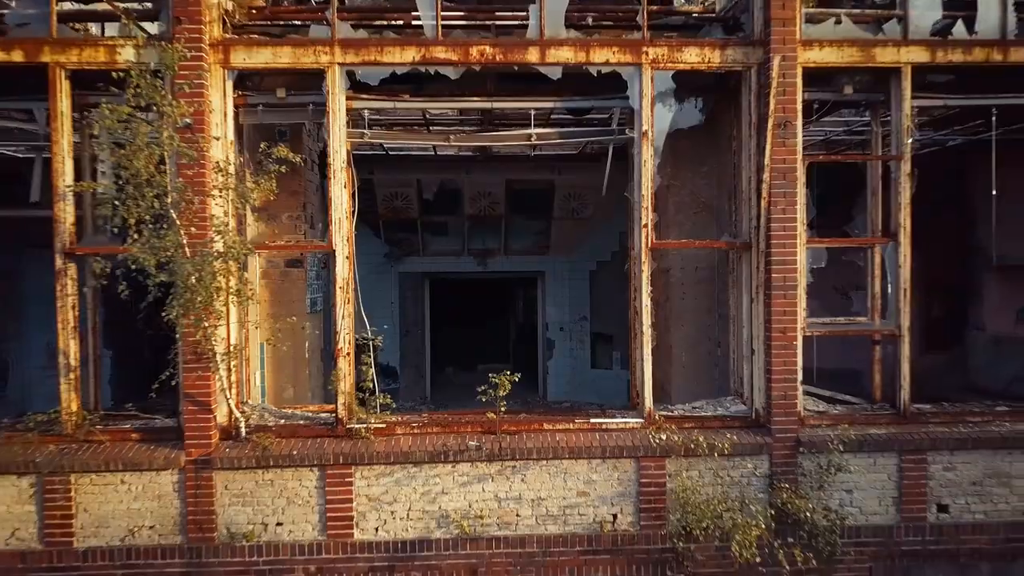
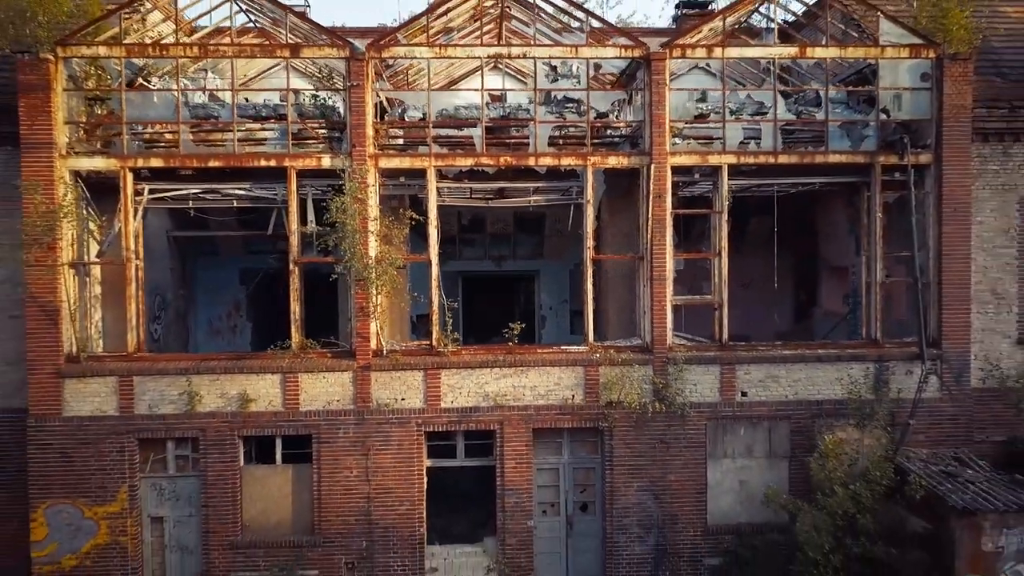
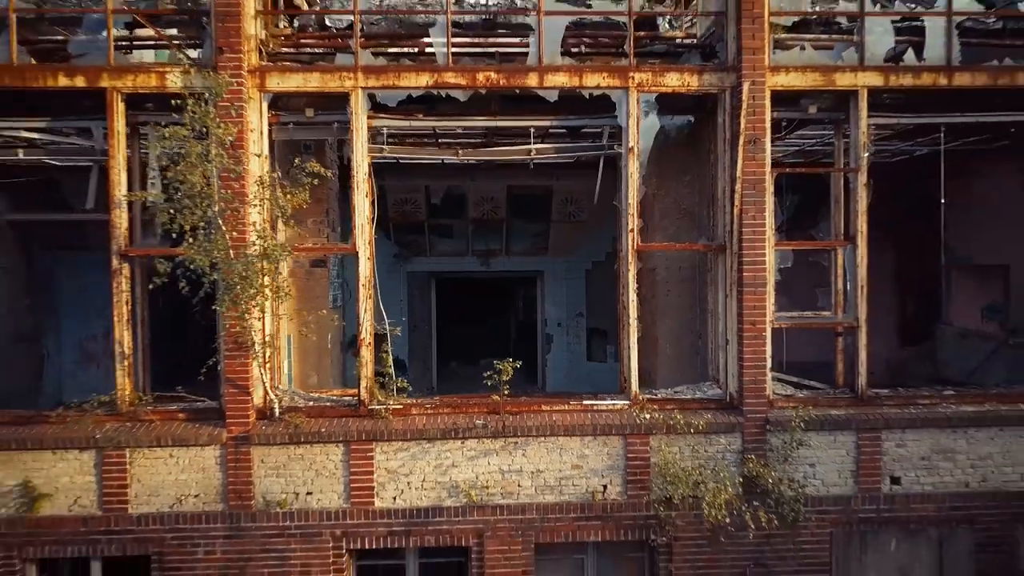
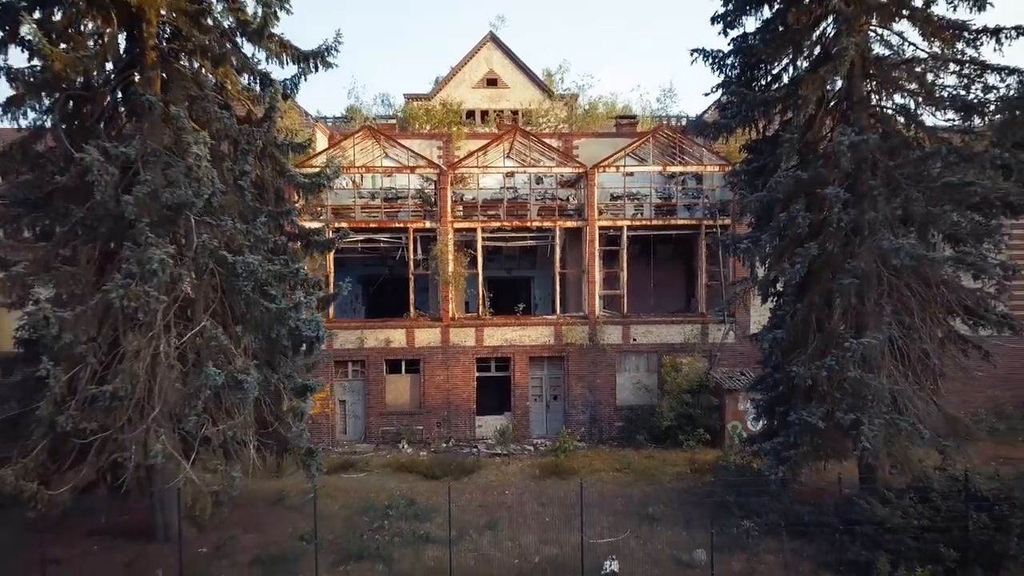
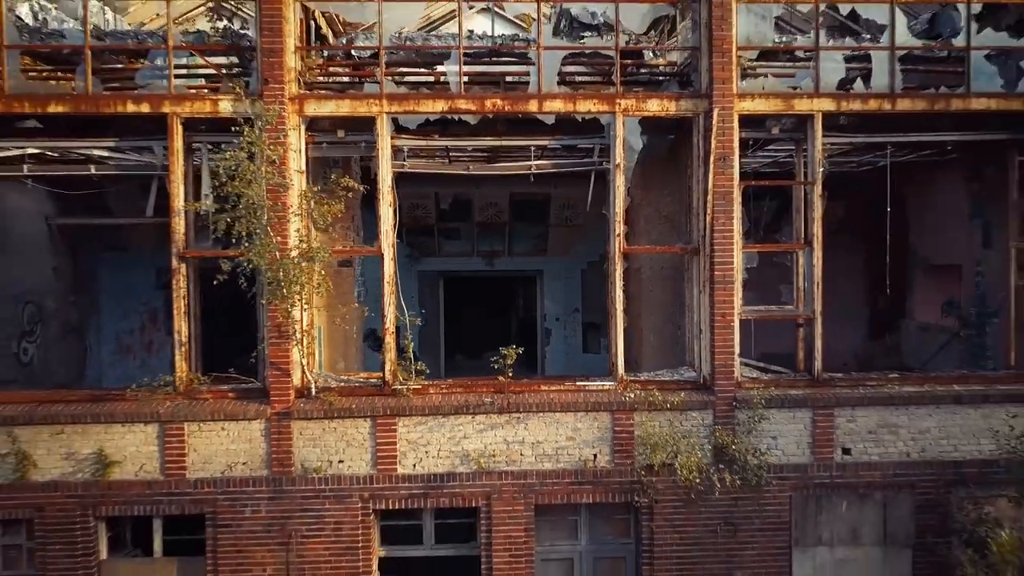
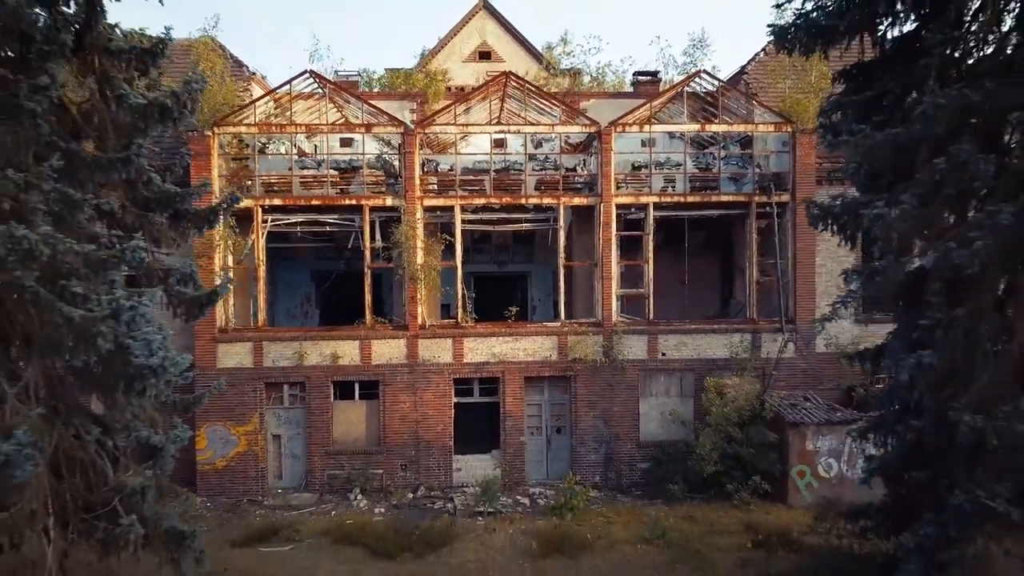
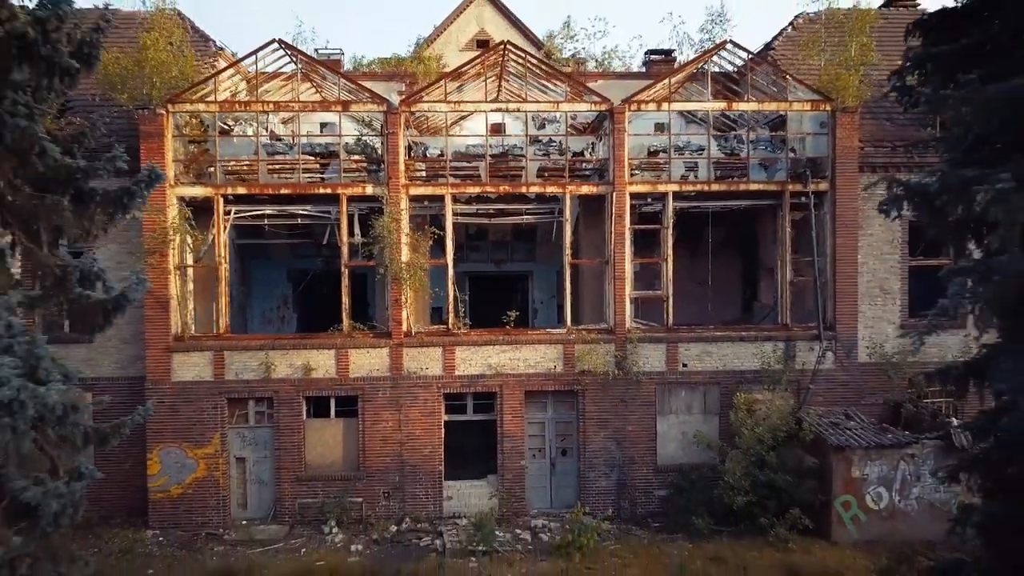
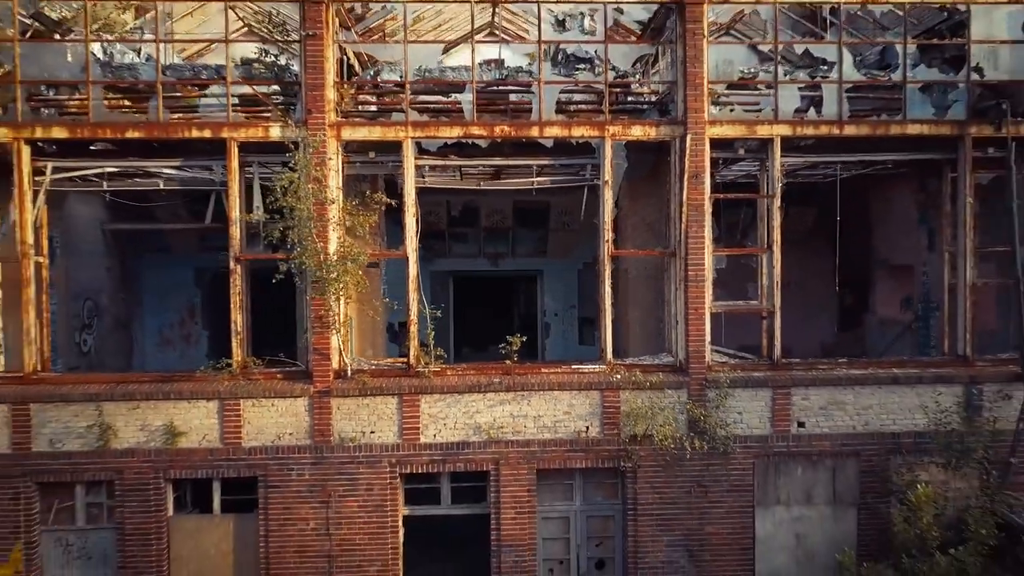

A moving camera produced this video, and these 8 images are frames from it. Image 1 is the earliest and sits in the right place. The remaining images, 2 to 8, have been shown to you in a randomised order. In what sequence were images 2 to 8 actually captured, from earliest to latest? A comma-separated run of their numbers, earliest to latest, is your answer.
3, 5, 8, 2, 7, 6, 4
